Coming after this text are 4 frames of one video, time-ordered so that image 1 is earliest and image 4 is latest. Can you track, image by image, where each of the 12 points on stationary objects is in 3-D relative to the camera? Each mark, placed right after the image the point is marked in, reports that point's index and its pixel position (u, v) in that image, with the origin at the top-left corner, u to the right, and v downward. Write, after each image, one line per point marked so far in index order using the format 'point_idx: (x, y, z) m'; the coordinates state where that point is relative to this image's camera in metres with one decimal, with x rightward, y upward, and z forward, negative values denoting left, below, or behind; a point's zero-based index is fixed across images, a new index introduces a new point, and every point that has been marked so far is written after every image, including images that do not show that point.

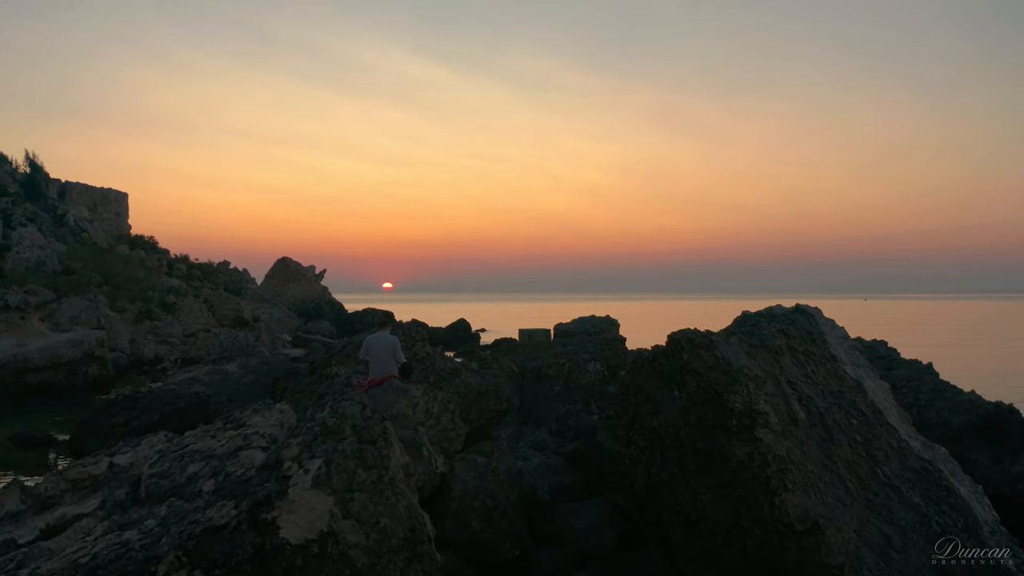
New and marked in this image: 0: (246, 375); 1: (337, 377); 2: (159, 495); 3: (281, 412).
0: (-6.0, -1.9, +17.4) m
1: (-2.3, -1.2, +10.3) m
2: (-4.0, -2.4, +8.7) m
3: (-3.1, -1.7, +10.1) m
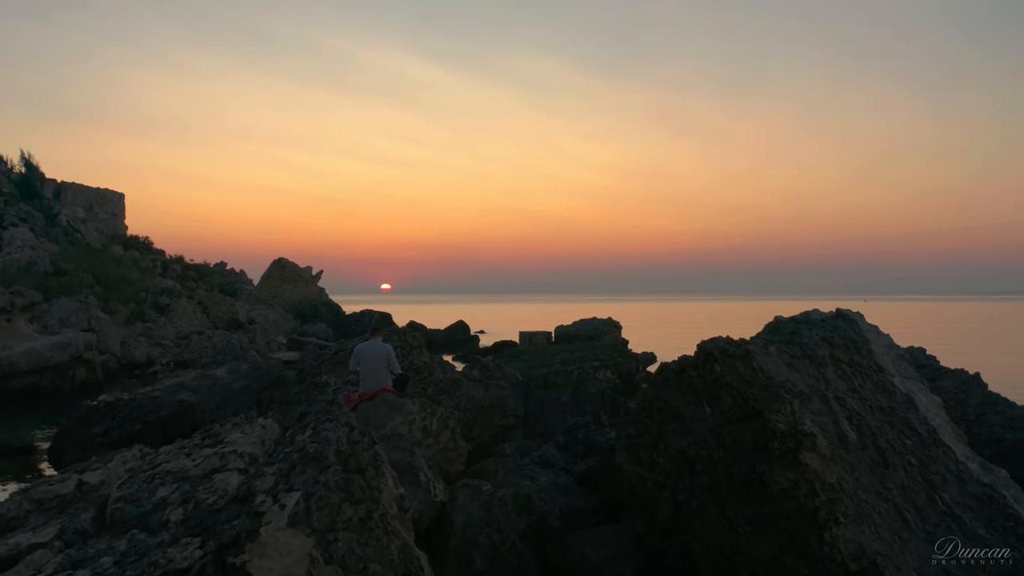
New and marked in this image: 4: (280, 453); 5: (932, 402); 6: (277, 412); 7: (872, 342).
0: (-5.9, -2.0, +16.4) m
1: (-2.3, -1.2, +9.3) m
2: (-4.0, -2.4, +7.8) m
3: (-3.0, -1.7, +9.2) m
4: (-1.9, -1.3, +6.2) m
5: (+4.4, -1.2, +8.0) m
6: (-3.2, -1.7, +10.4) m
7: (+3.8, -0.6, +8.0) m
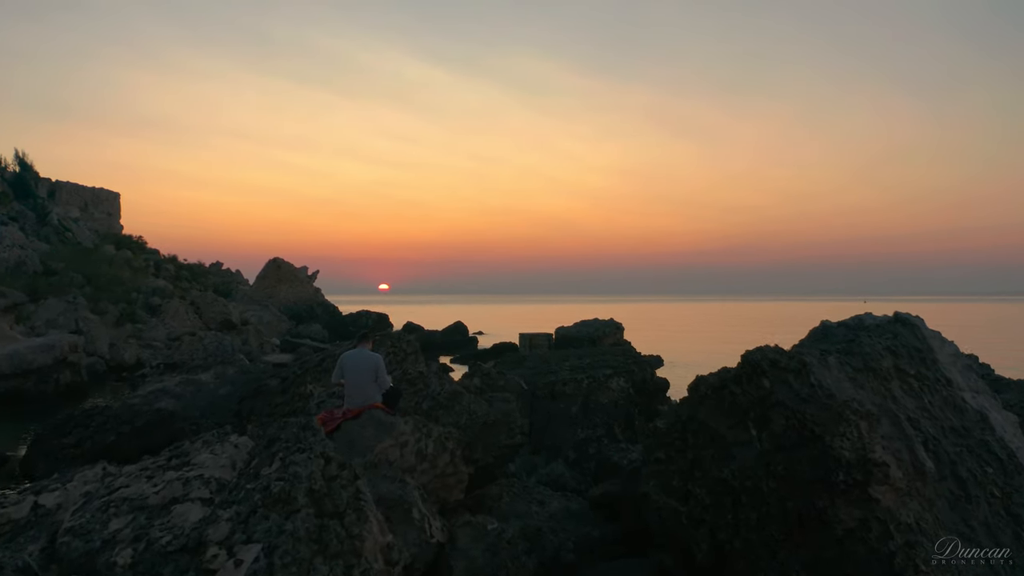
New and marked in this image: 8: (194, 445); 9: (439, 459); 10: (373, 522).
0: (-5.8, -2.0, +15.3) m
1: (-2.2, -1.2, +8.2) m
2: (-3.9, -2.4, +6.6) m
3: (-2.9, -1.7, +8.1) m
4: (-1.8, -1.3, +5.1) m
5: (+4.5, -1.2, +6.9) m
6: (-3.1, -1.7, +9.3) m
7: (+3.9, -0.6, +6.9) m
8: (-3.7, -1.8, +8.8) m
9: (-0.6, -1.5, +6.8) m
10: (-0.9, -1.5, +4.8) m
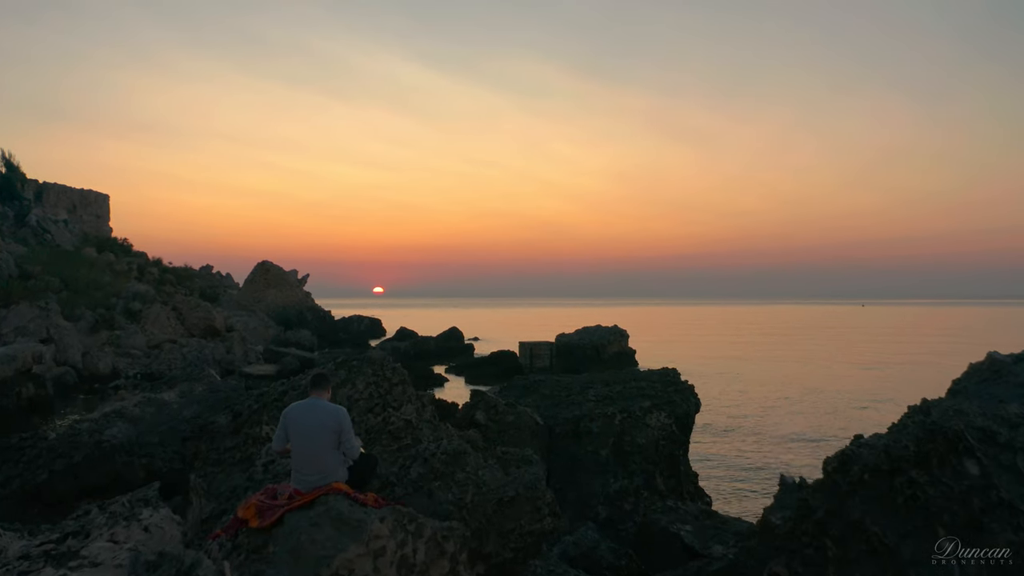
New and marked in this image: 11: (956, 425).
0: (-5.7, -2.1, +12.9) m
1: (-2.0, -1.4, +5.9) m
2: (-3.7, -2.5, +4.3) m
3: (-2.7, -1.8, +5.7) m
4: (-1.6, -1.4, +2.7) m
5: (+4.7, -1.3, +4.6) m
6: (-2.9, -1.8, +6.9) m
7: (+4.1, -0.7, +4.6) m
8: (-3.5, -1.9, +6.5) m
9: (-0.5, -1.6, +4.4) m
10: (-0.7, -1.6, +2.5) m
11: (+2.2, -0.7, +3.9) m
